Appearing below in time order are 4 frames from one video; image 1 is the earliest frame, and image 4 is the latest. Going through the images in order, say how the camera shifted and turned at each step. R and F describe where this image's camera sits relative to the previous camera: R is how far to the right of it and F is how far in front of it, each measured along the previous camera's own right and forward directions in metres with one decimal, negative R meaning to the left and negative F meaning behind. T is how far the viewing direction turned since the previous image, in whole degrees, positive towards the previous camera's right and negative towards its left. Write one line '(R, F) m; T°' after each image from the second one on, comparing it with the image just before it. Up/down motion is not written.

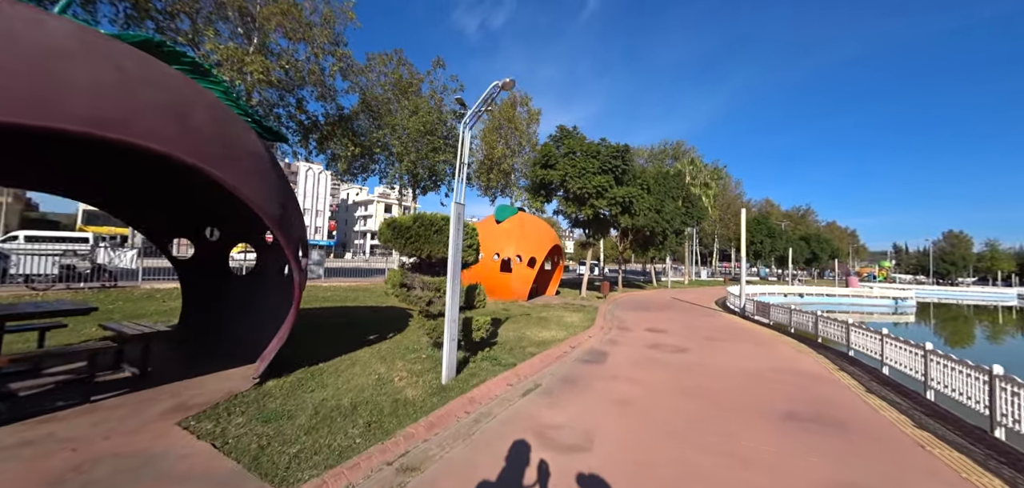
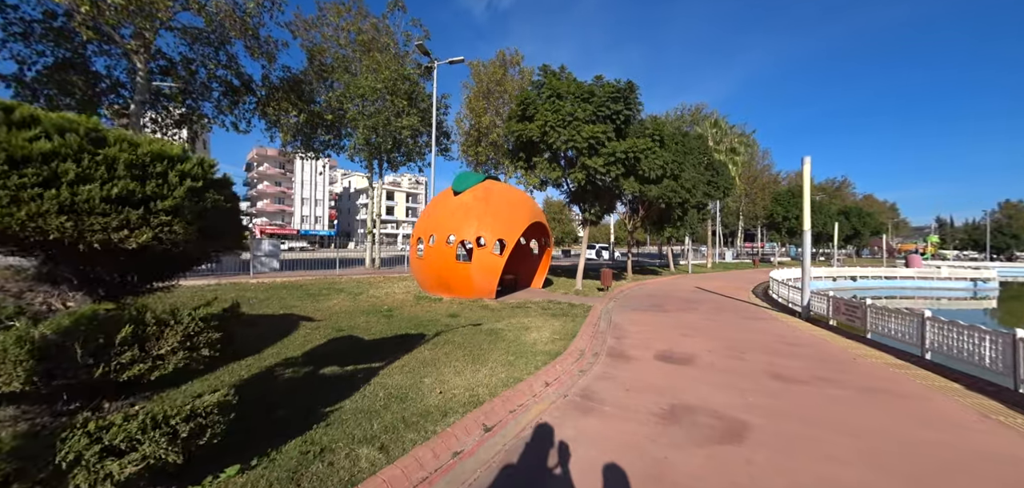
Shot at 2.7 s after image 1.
(+1.6, +4.2) m; -2°
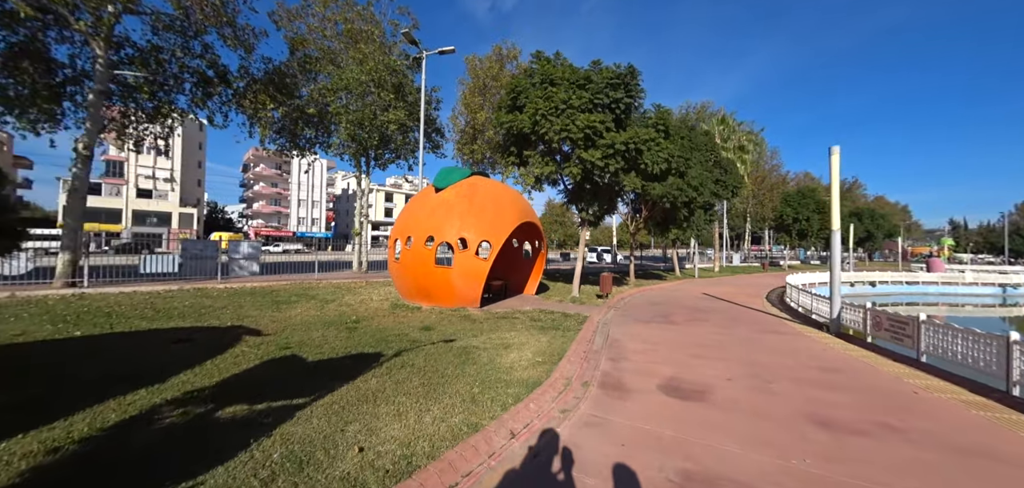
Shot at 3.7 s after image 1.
(+0.4, +1.2) m; 0°
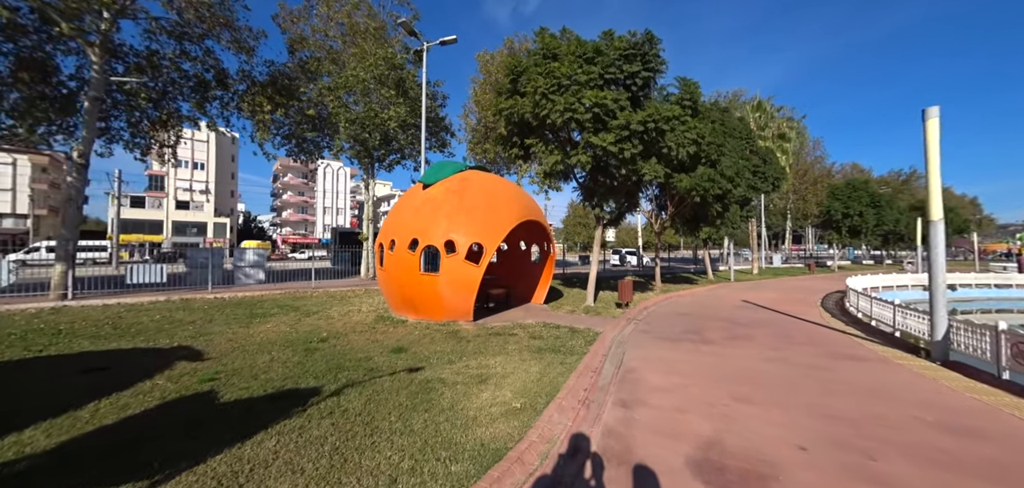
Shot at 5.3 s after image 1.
(+0.7, +1.5) m; -4°
